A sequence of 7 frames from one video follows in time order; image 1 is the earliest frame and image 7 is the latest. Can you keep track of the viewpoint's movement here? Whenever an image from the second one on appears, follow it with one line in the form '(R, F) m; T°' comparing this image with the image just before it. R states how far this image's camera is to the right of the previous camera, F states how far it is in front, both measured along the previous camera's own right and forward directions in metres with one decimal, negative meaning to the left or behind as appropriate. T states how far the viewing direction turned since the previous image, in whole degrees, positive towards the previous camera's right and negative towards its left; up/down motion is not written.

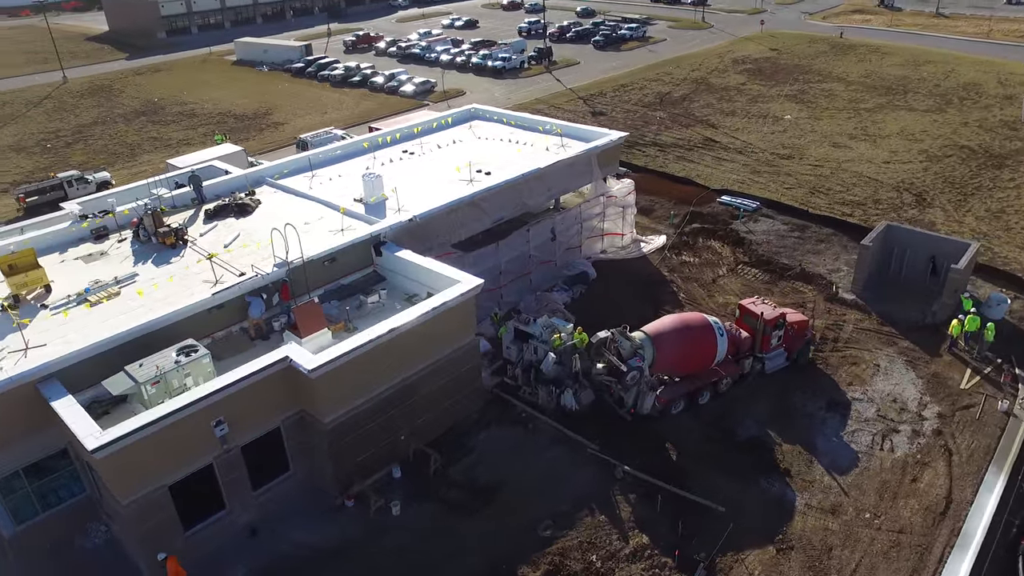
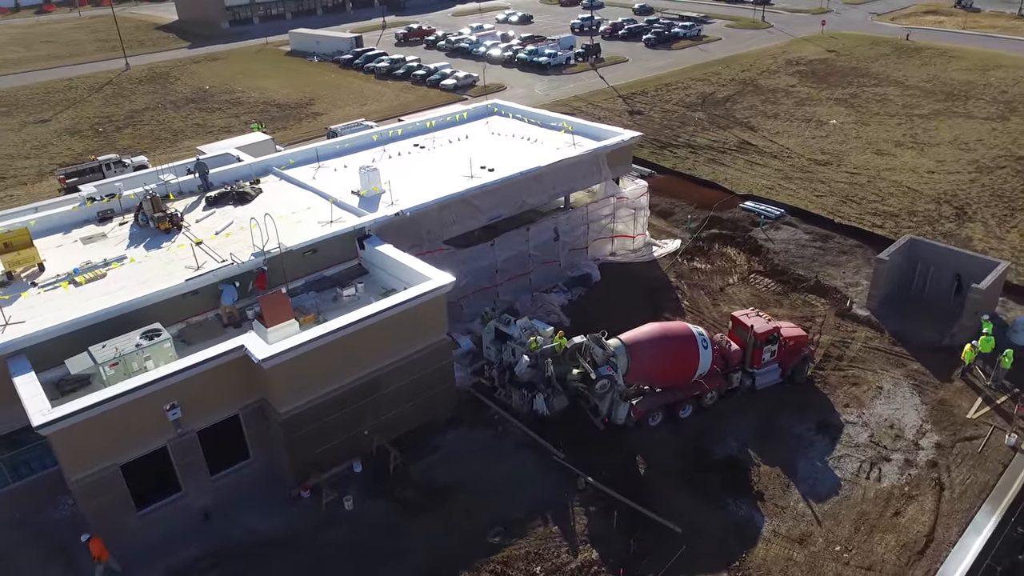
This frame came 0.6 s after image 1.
(+2.1, +0.5) m; -5°
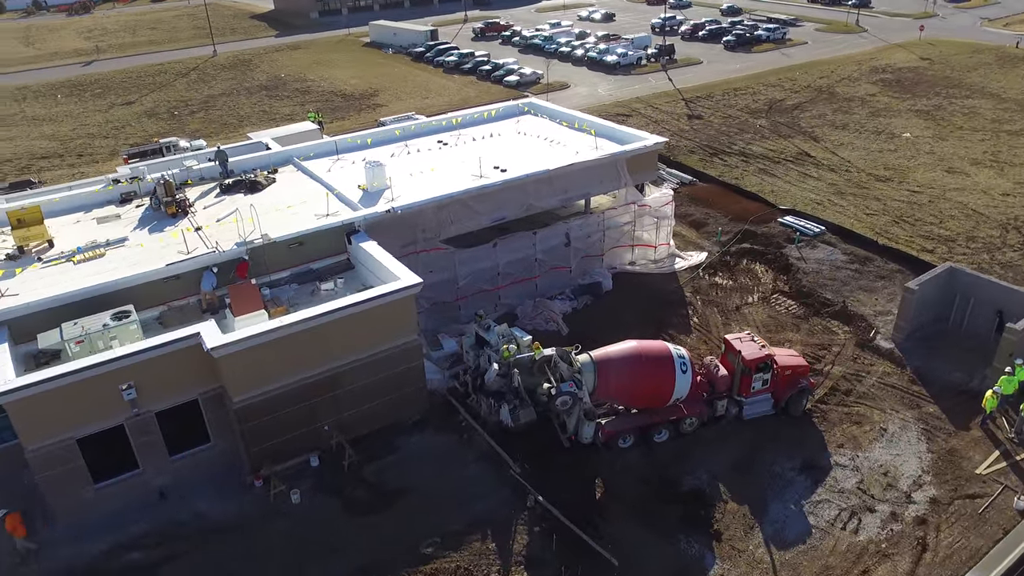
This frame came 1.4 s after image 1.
(+2.7, +0.7) m; -7°
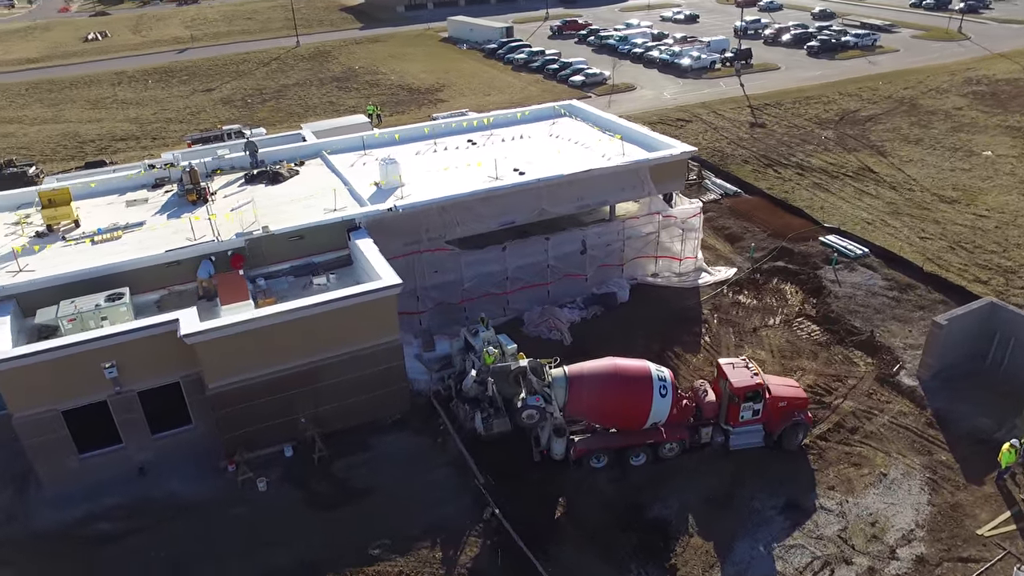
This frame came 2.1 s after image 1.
(+2.4, +0.5) m; -7°
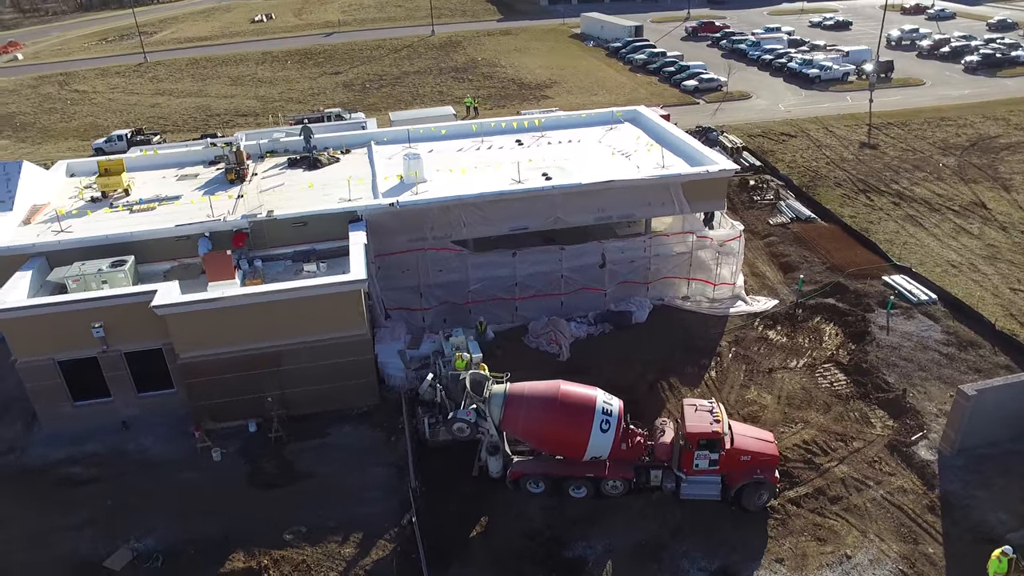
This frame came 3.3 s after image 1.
(+4.2, +0.9) m; -12°
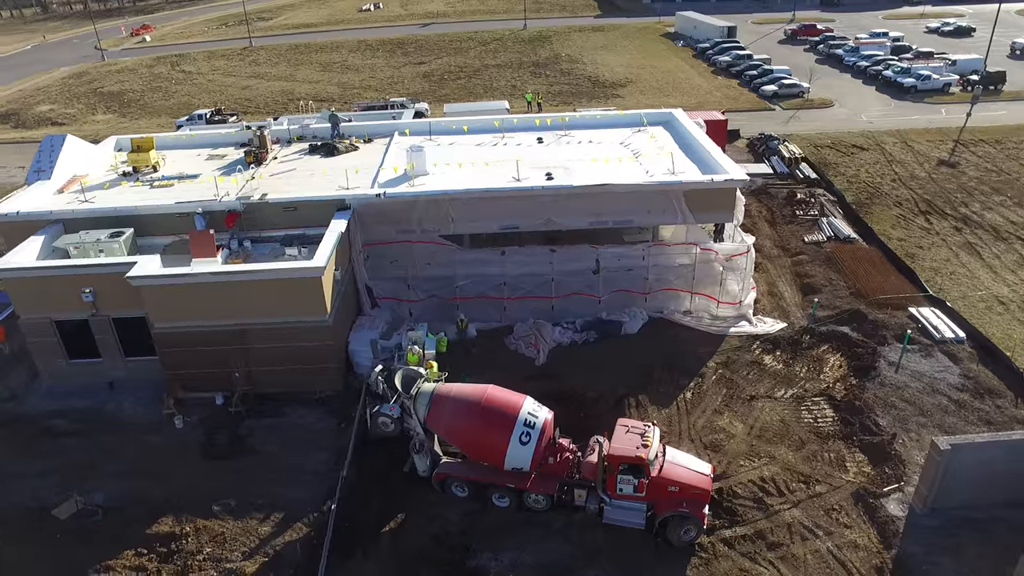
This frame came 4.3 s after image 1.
(+3.6, +0.6) m; -9°
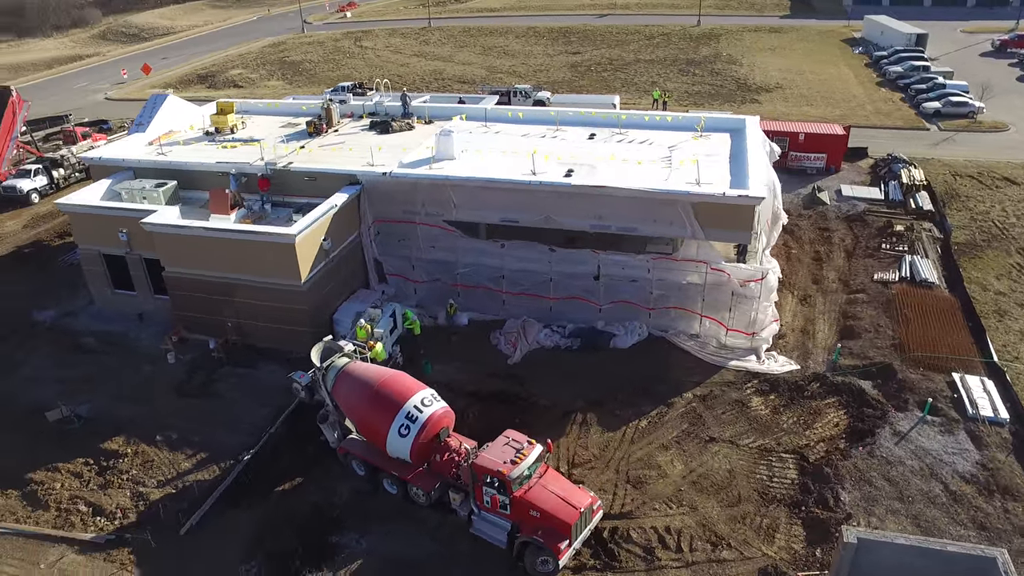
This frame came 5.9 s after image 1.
(+5.6, +1.2) m; -15°
